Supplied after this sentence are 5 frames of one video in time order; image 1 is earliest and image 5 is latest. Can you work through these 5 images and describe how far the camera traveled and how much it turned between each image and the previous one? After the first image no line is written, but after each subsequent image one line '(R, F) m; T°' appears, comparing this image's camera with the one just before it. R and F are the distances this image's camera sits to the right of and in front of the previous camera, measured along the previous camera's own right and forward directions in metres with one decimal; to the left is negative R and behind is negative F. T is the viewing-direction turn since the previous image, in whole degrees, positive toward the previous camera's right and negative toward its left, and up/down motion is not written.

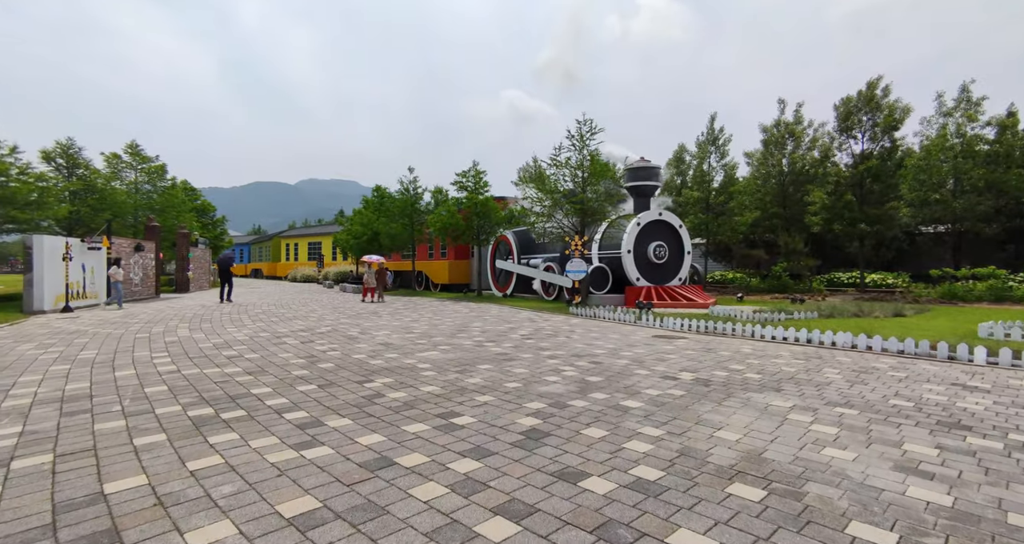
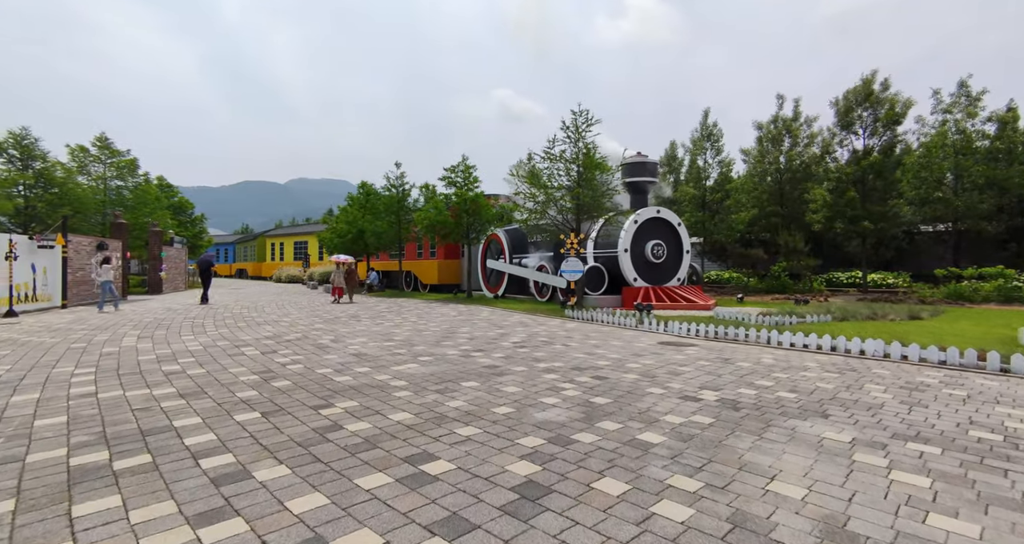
(0.0, +1.1) m; +1°
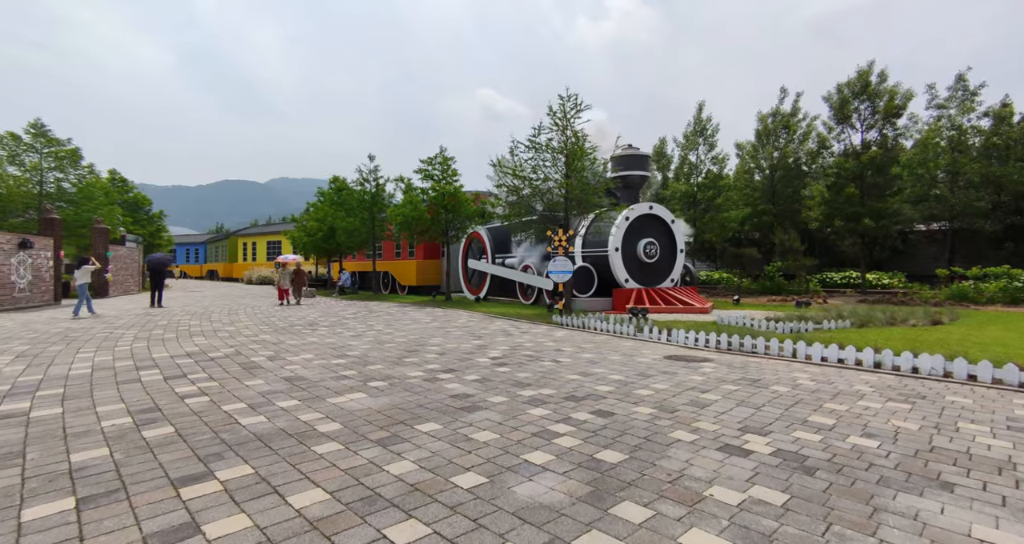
(+0.1, +1.7) m; +2°
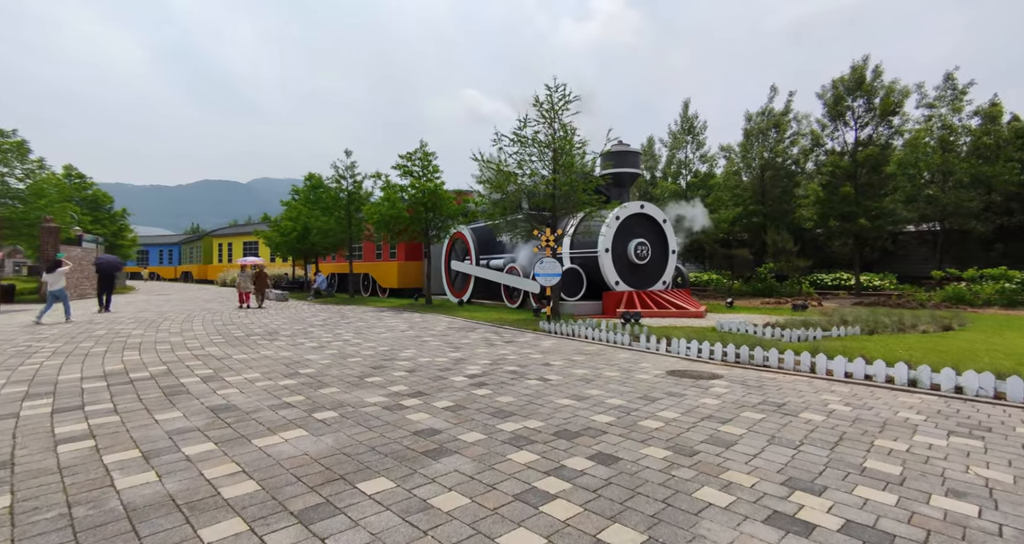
(+0.1, +1.1) m; +2°
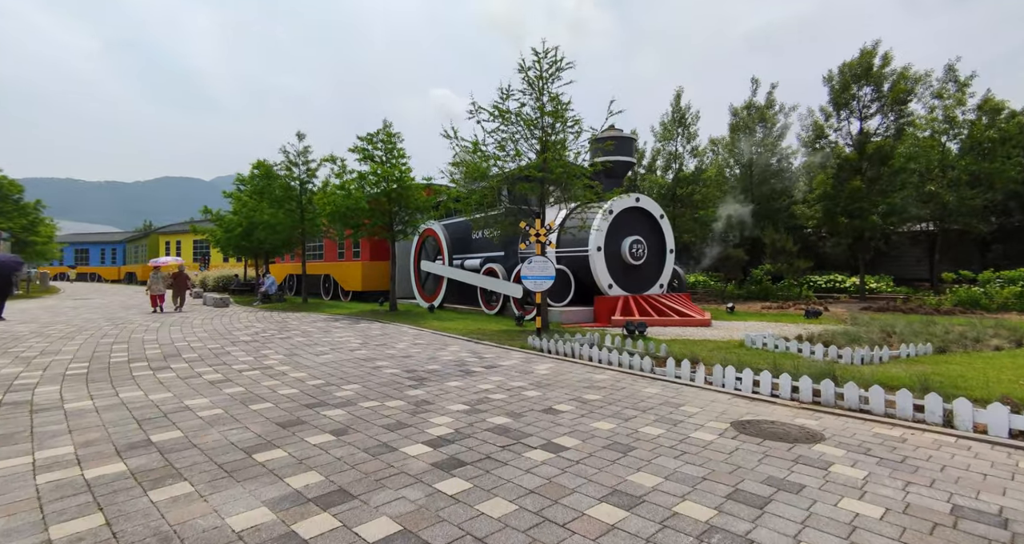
(-0.1, +2.7) m; +3°
